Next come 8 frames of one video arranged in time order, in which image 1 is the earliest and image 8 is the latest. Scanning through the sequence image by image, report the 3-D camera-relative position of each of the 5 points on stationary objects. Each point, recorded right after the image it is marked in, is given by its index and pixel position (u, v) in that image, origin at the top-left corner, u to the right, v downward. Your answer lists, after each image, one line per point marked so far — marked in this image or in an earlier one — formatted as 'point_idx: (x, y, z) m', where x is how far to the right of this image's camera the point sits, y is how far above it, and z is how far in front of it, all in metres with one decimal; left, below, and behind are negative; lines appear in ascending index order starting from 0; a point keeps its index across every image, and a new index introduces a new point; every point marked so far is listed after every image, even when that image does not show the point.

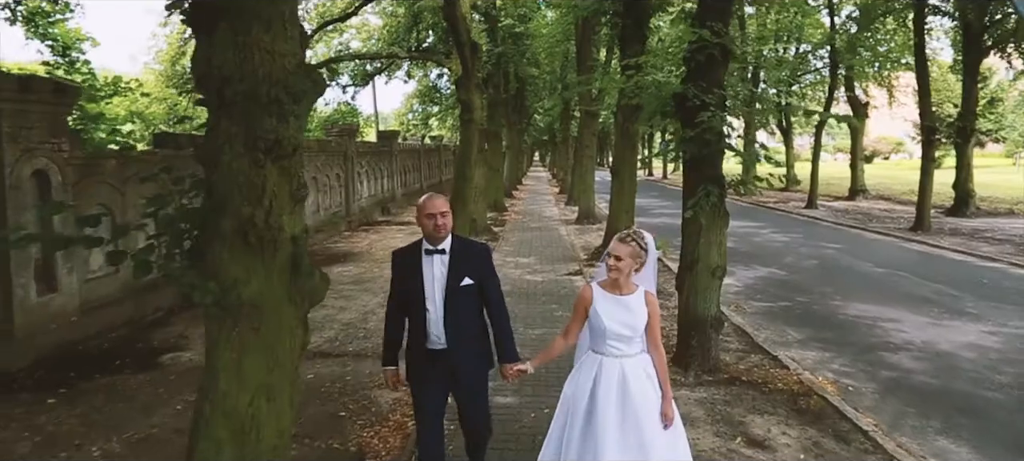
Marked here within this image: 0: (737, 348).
0: (+2.4, -1.2, +8.9) m
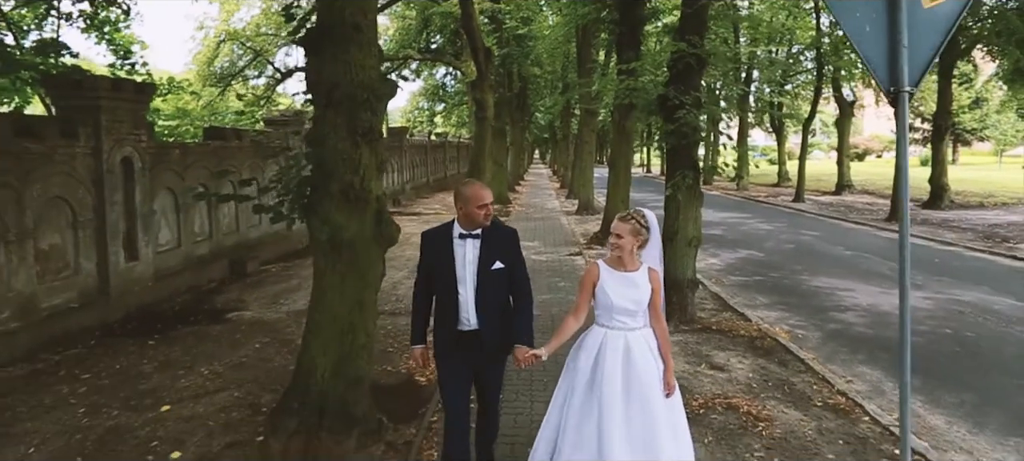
0: (+2.6, -1.0, +10.7) m
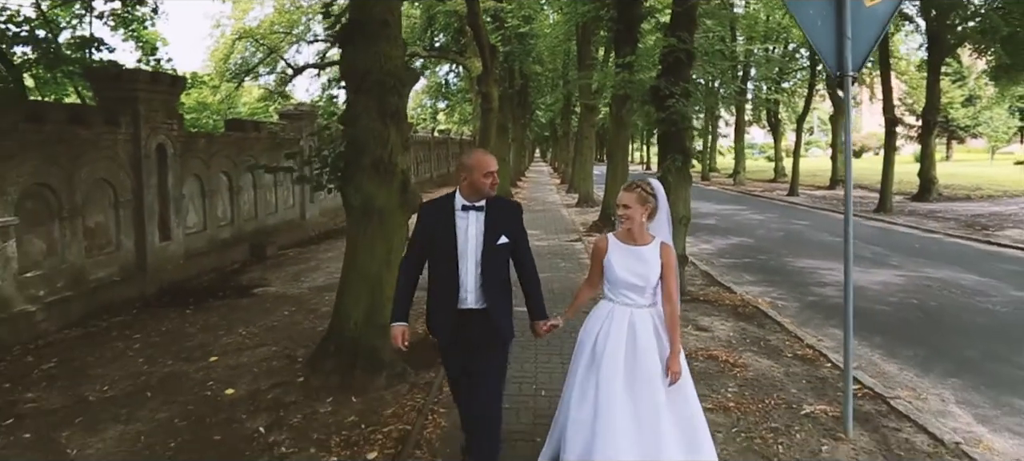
0: (+2.6, -0.7, +11.6) m
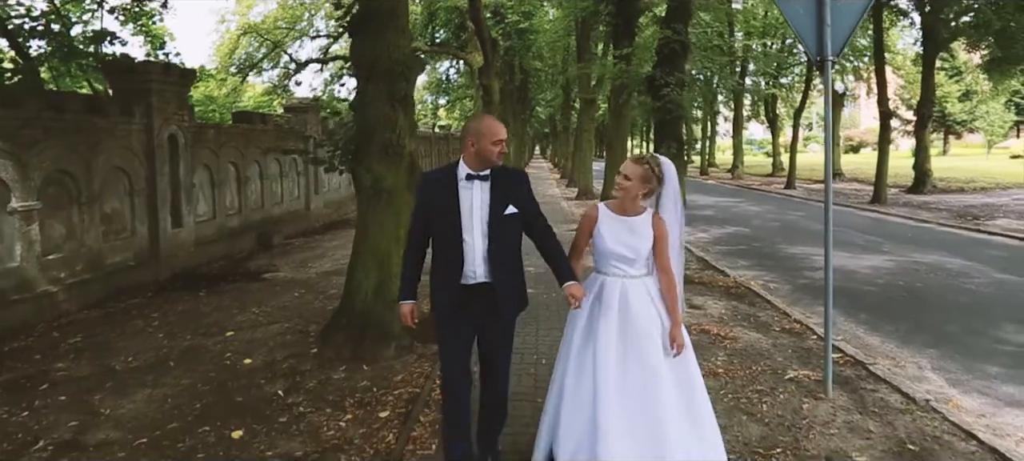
0: (+2.7, -0.5, +11.9) m
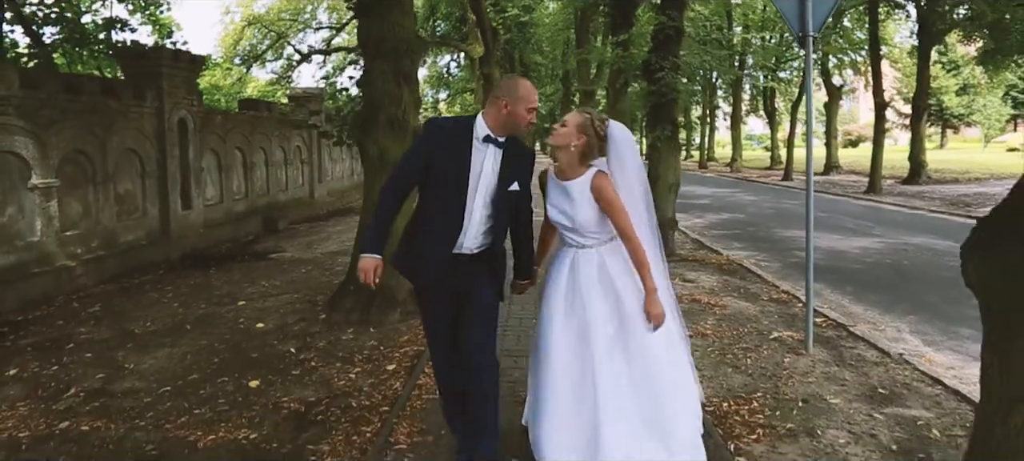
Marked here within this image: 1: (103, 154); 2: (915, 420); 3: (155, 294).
0: (+2.7, -0.2, +12.3) m
1: (-5.1, +1.0, +10.4) m
2: (+2.2, -1.0, +4.6) m
3: (-3.9, -0.7, +9.0) m
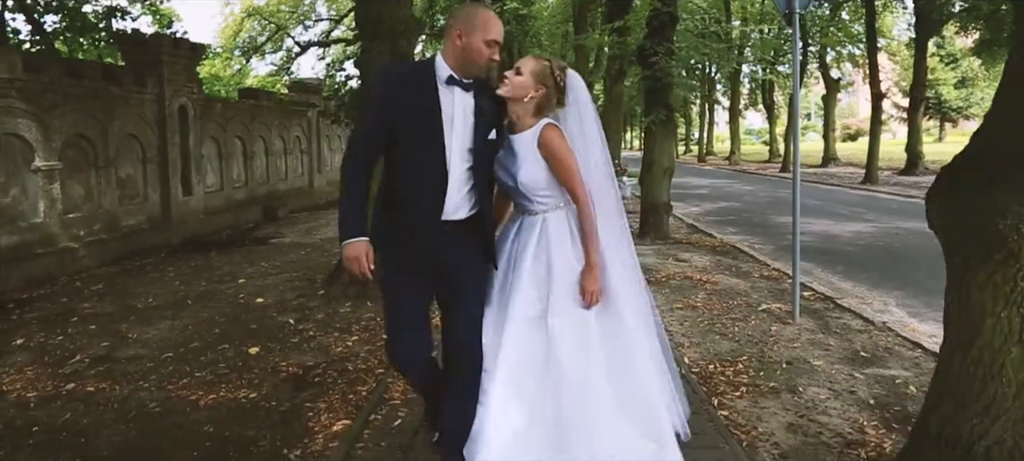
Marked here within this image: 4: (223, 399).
0: (+2.6, 0.0, +12.4) m
1: (-5.2, +1.2, +10.5) m
2: (+2.2, -0.8, +4.7) m
3: (-3.9, -0.5, +9.2) m
4: (-1.6, -1.0, +4.7) m
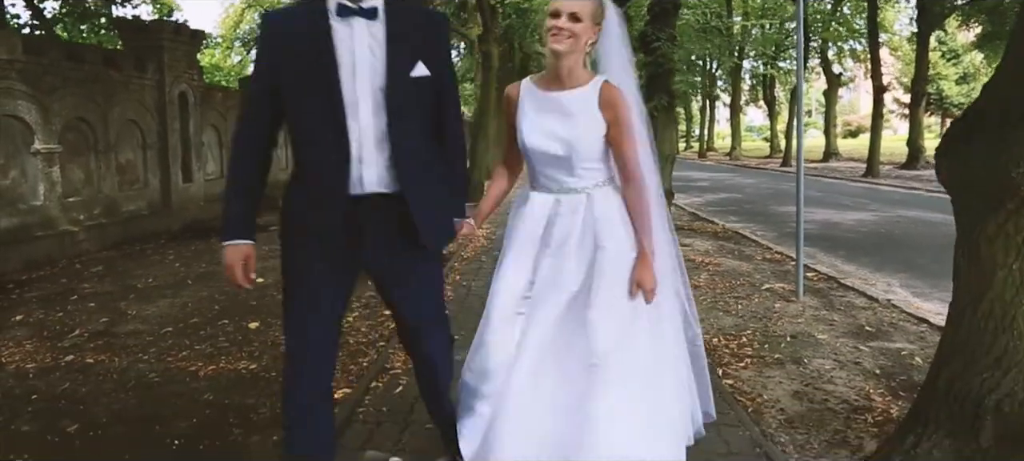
0: (+2.6, +0.2, +12.4) m
1: (-5.2, +1.4, +10.5) m
2: (+2.2, -0.7, +4.7) m
3: (-3.9, -0.3, +9.1) m
4: (-1.6, -0.8, +4.7) m
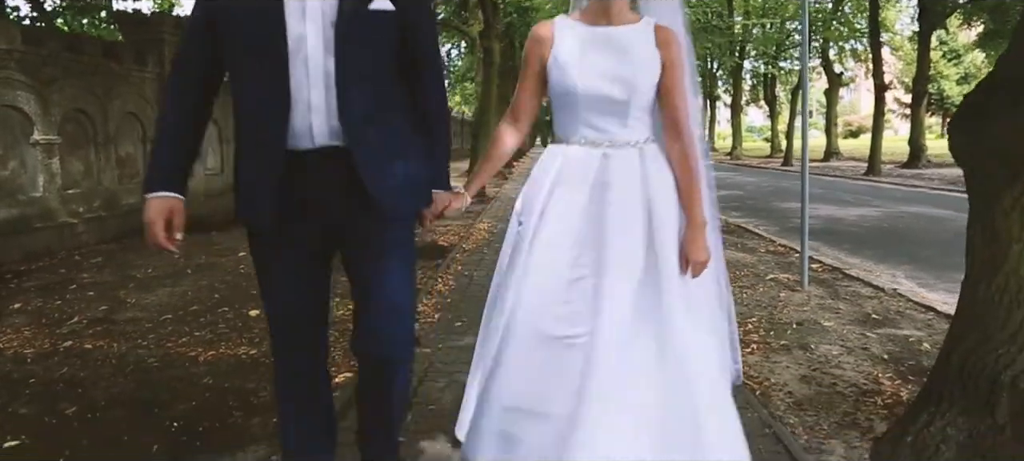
0: (+2.6, +0.2, +12.3) m
1: (-5.1, +1.5, +10.4) m
2: (+2.2, -0.6, +4.6) m
3: (-3.9, -0.2, +9.1) m
4: (-1.6, -0.7, +4.6) m
